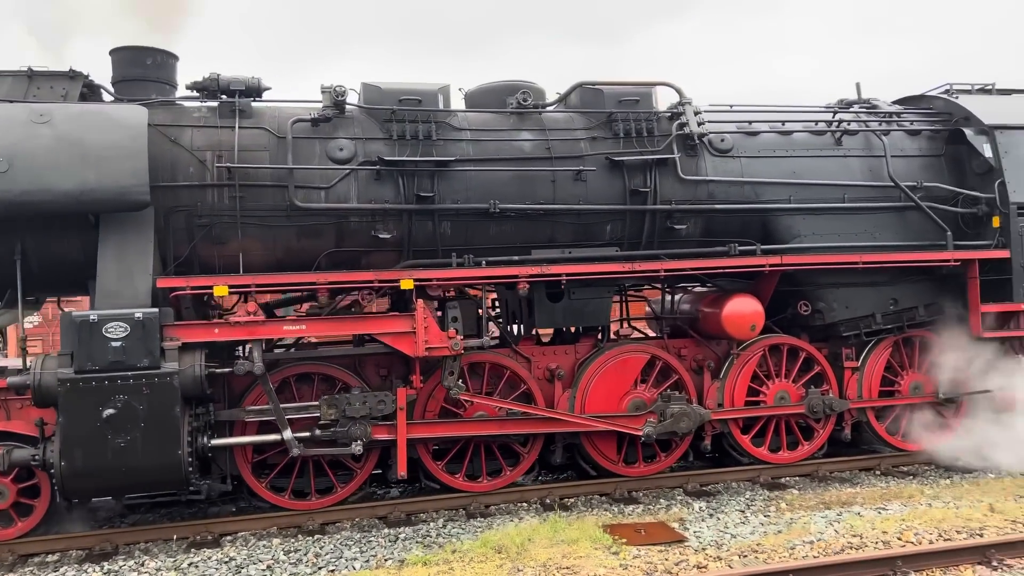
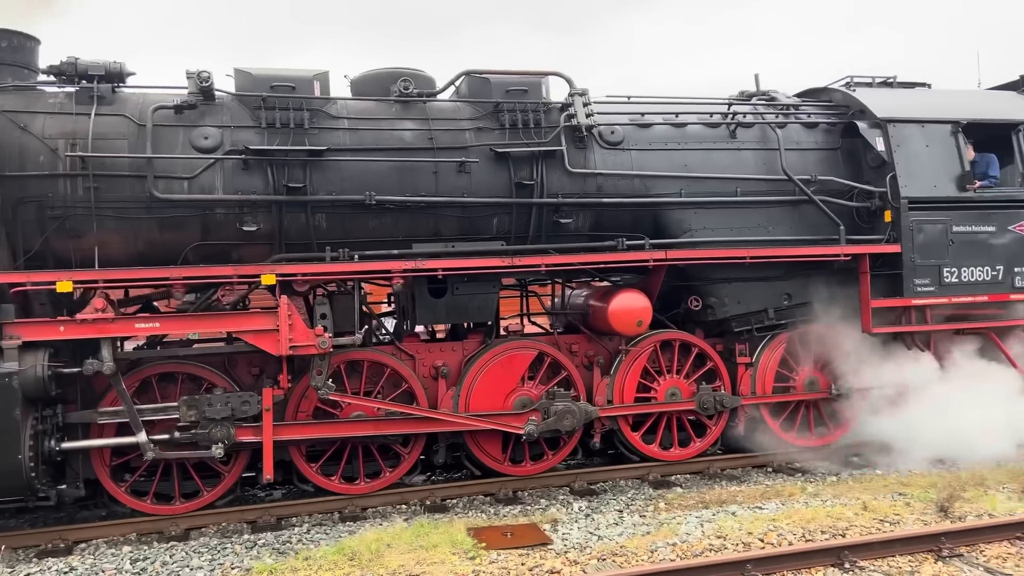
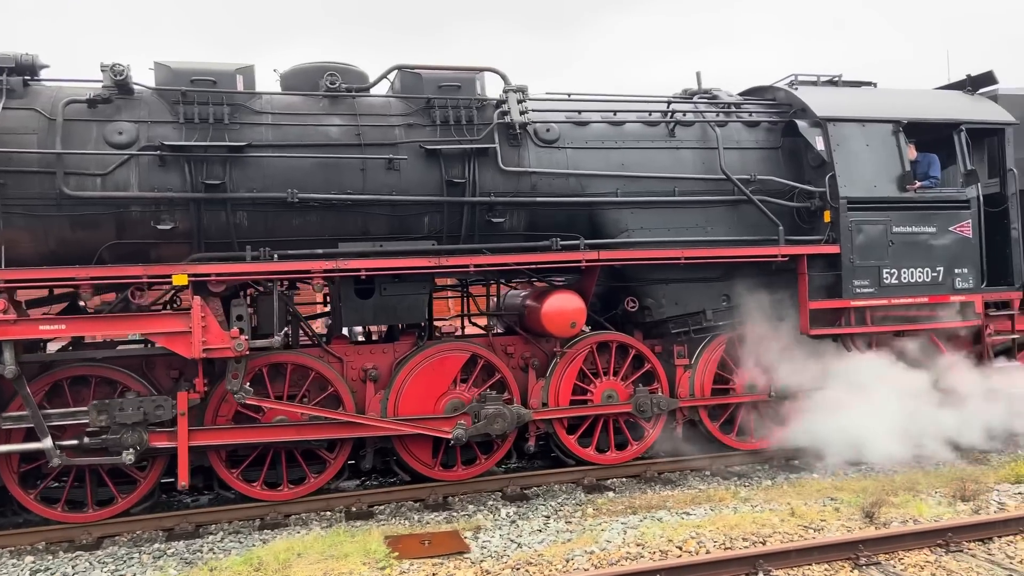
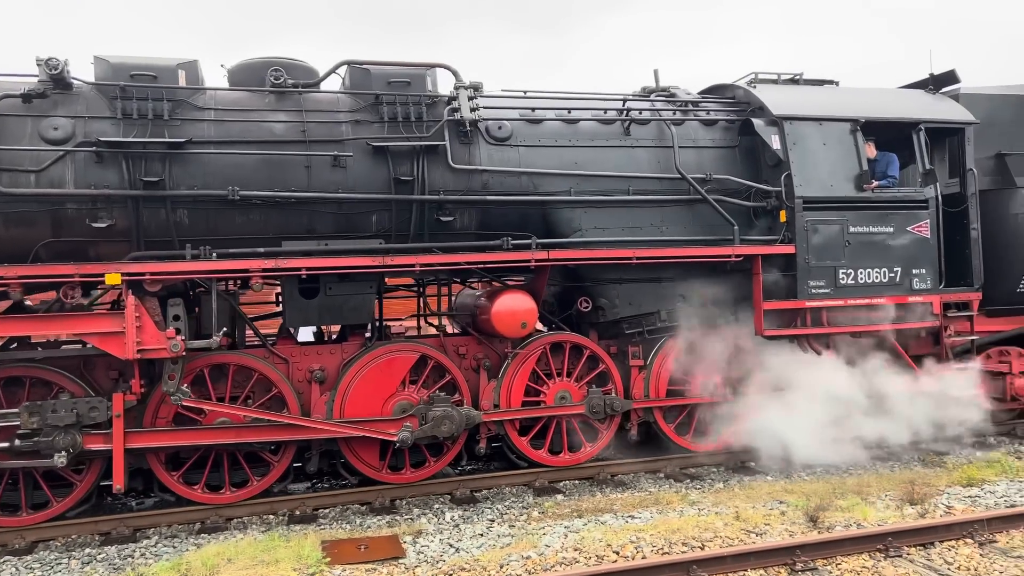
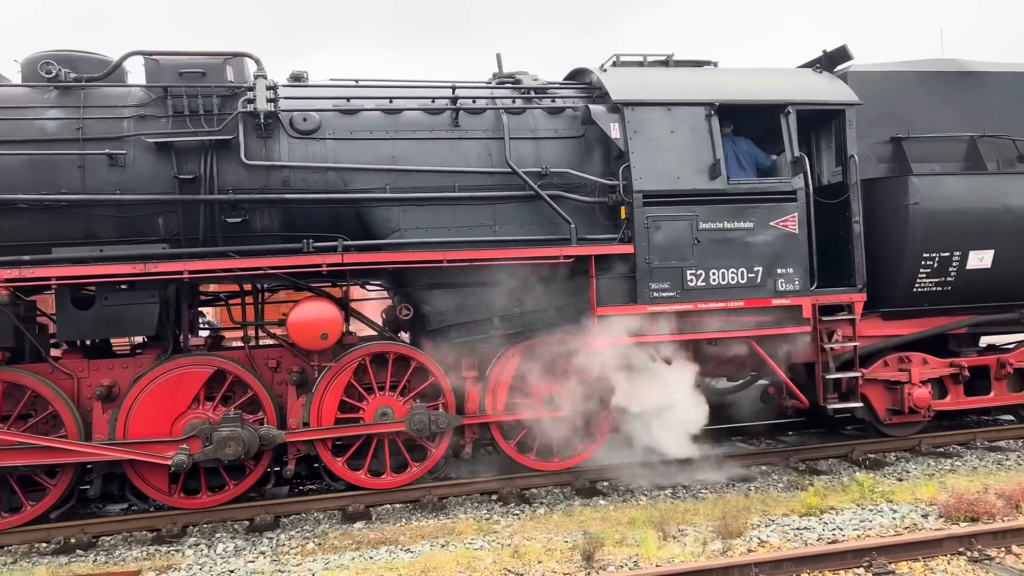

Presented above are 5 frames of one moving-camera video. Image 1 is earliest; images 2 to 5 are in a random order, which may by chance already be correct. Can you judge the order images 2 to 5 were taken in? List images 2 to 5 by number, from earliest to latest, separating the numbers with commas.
2, 3, 4, 5
